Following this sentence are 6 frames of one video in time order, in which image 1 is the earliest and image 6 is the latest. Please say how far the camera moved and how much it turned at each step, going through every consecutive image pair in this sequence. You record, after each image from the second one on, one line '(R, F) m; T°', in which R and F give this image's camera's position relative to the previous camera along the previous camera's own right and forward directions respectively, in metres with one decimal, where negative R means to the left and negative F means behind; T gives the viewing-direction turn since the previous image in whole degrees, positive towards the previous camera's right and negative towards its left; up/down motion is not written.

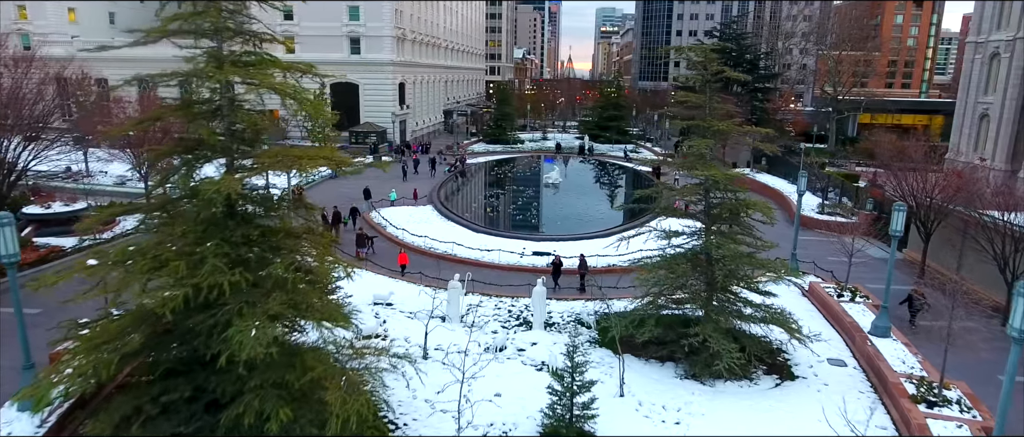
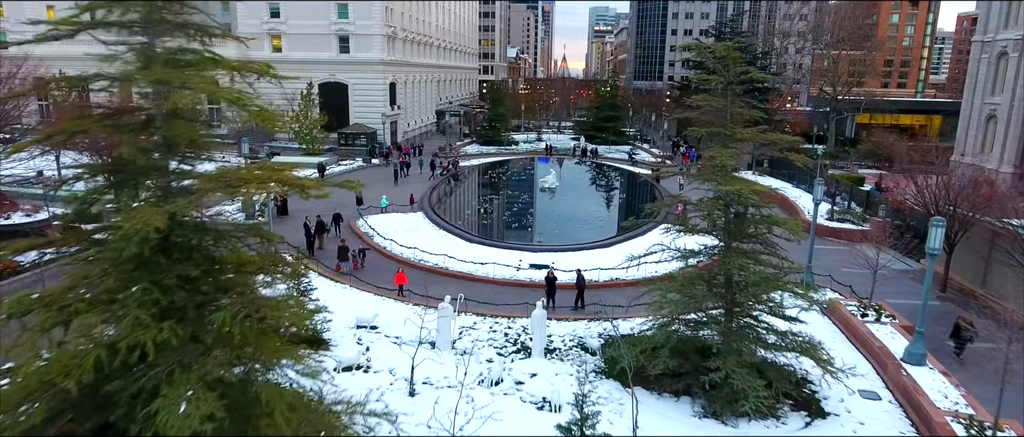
(-0.1, +1.4) m; +1°
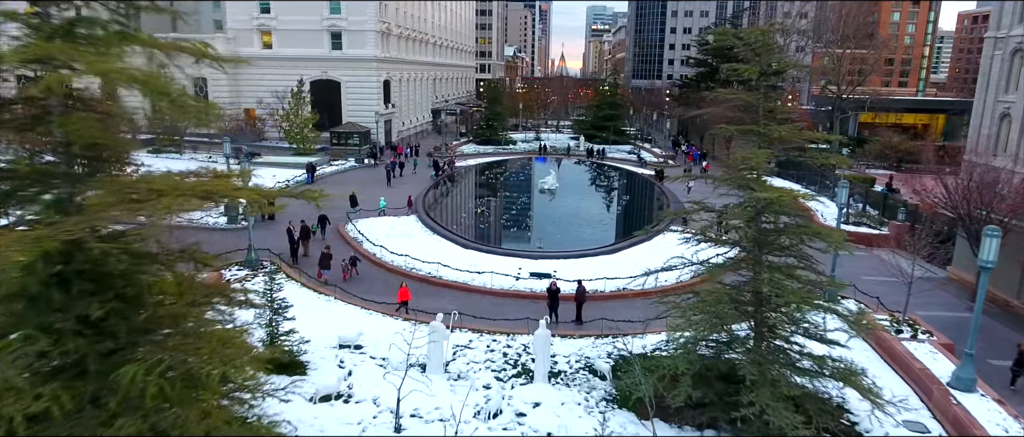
(0.0, +1.4) m; 0°
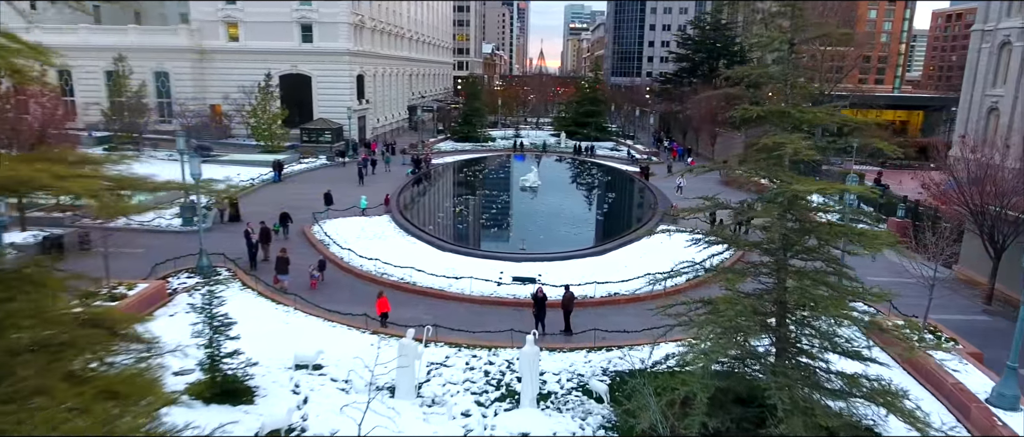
(0.0, +1.6) m; +2°
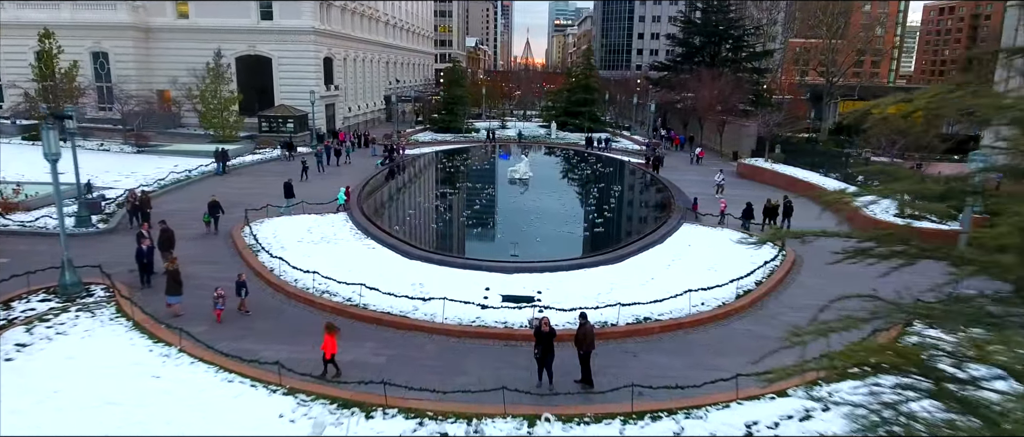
(-0.1, +4.5) m; +1°
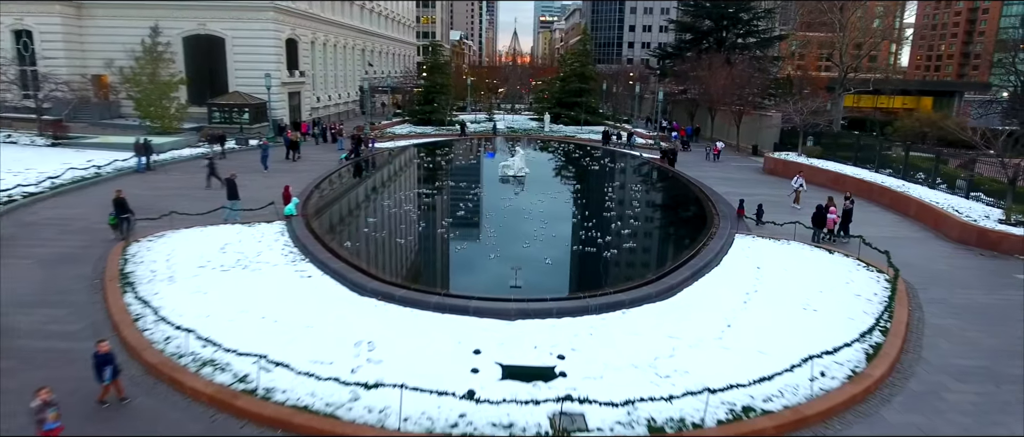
(-0.2, +4.7) m; +1°
